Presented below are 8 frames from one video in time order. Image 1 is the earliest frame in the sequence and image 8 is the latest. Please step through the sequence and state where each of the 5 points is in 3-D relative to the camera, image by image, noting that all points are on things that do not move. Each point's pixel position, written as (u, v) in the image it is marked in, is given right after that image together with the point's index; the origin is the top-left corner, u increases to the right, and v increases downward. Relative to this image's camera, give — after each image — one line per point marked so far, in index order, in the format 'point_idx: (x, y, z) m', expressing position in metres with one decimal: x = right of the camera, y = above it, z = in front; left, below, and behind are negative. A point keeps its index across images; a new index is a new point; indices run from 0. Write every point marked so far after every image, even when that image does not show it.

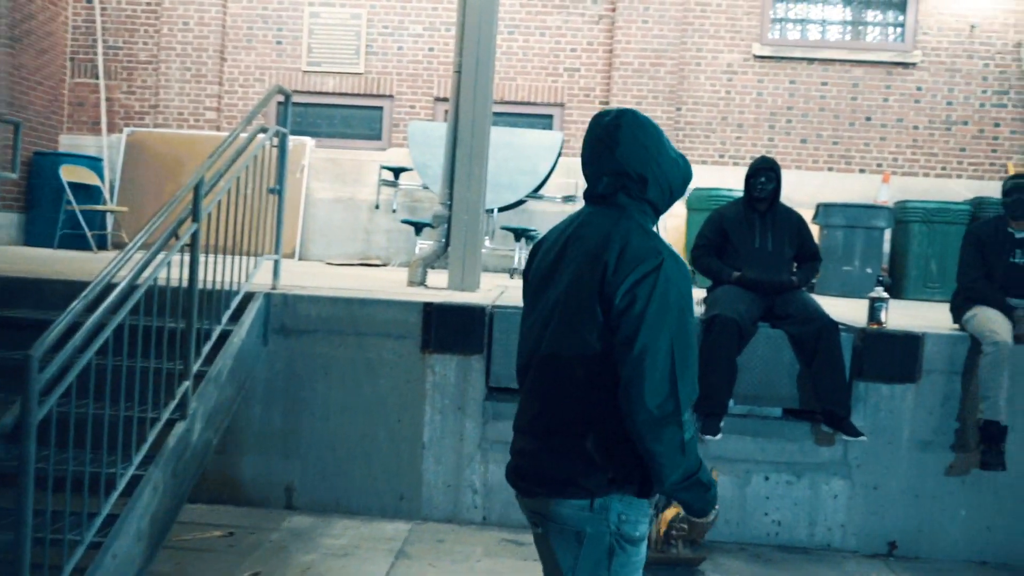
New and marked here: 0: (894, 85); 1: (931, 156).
0: (+4.3, +2.3, +9.2) m
1: (+4.7, +1.5, +9.2) m
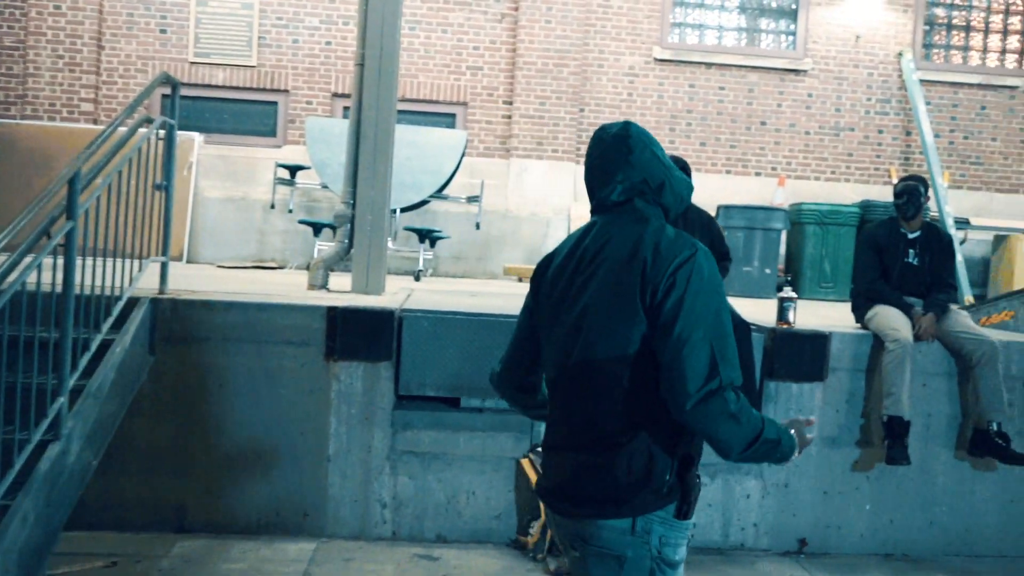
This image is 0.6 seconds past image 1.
0: (+3.2, +2.3, +9.5) m
1: (+3.6, +1.5, +9.6) m
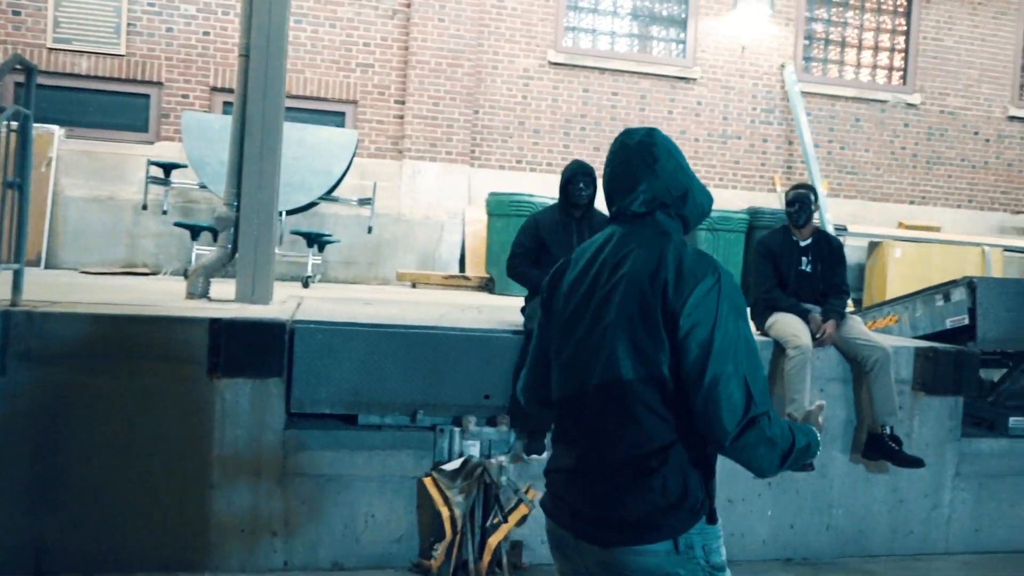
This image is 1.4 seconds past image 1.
0: (+1.9, +2.2, +9.6) m
1: (+2.3, +1.4, +9.7) m
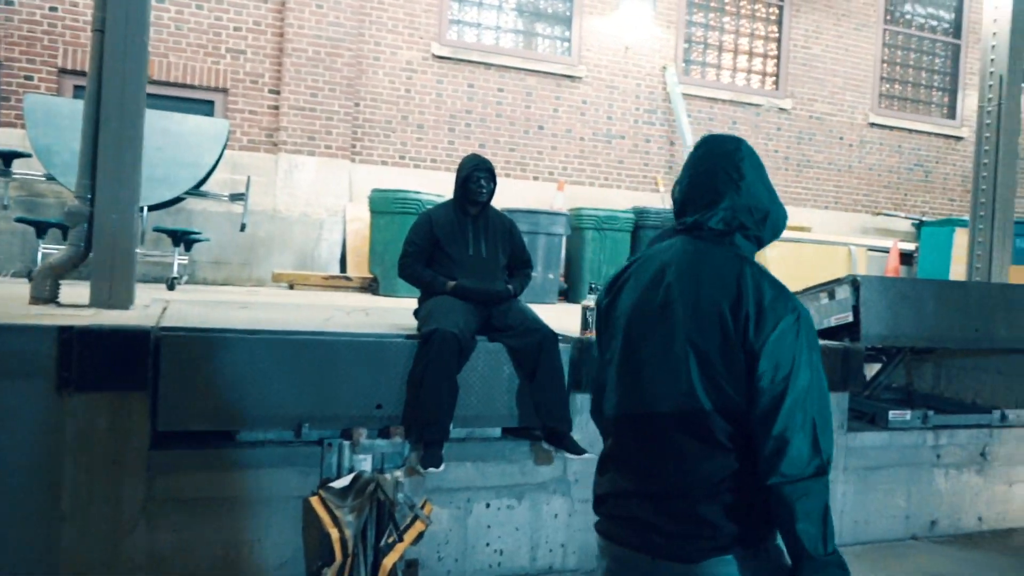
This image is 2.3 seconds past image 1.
0: (+0.6, +2.2, +9.5) m
1: (+1.0, +1.4, +9.7) m
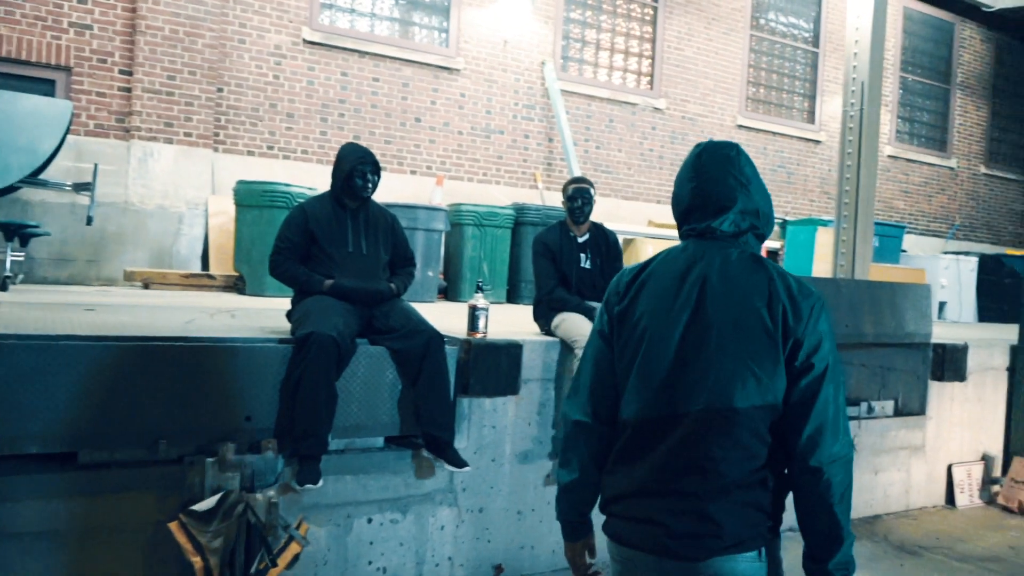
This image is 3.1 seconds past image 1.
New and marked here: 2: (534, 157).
0: (-0.8, +2.2, +9.3) m
1: (-0.4, +1.5, +9.5) m
2: (+0.3, +1.6, +10.0) m
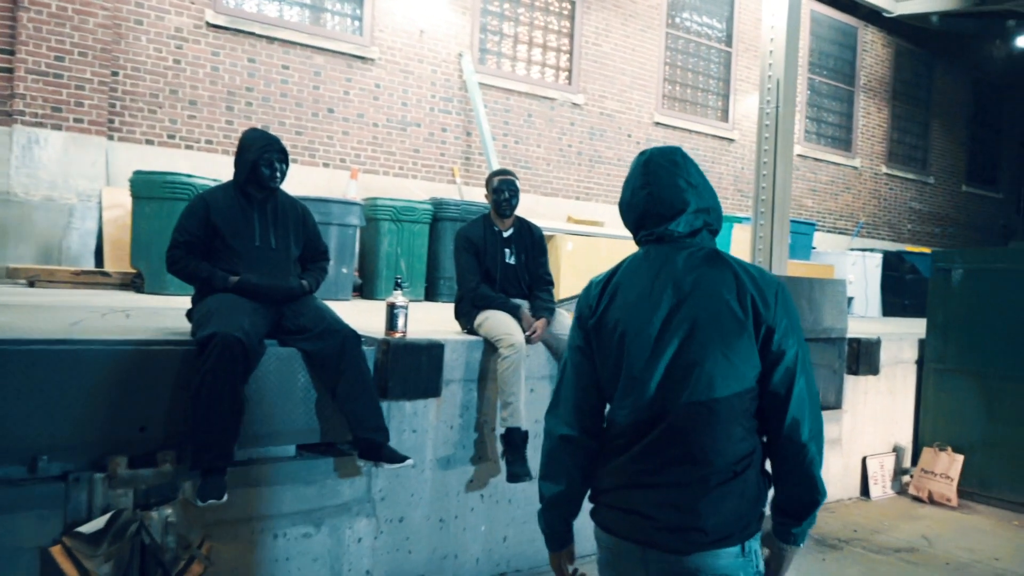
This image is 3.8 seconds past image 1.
0: (-1.7, +2.3, +8.9) m
1: (-1.4, +1.5, +9.2) m
2: (-0.7, +1.6, +9.7) m
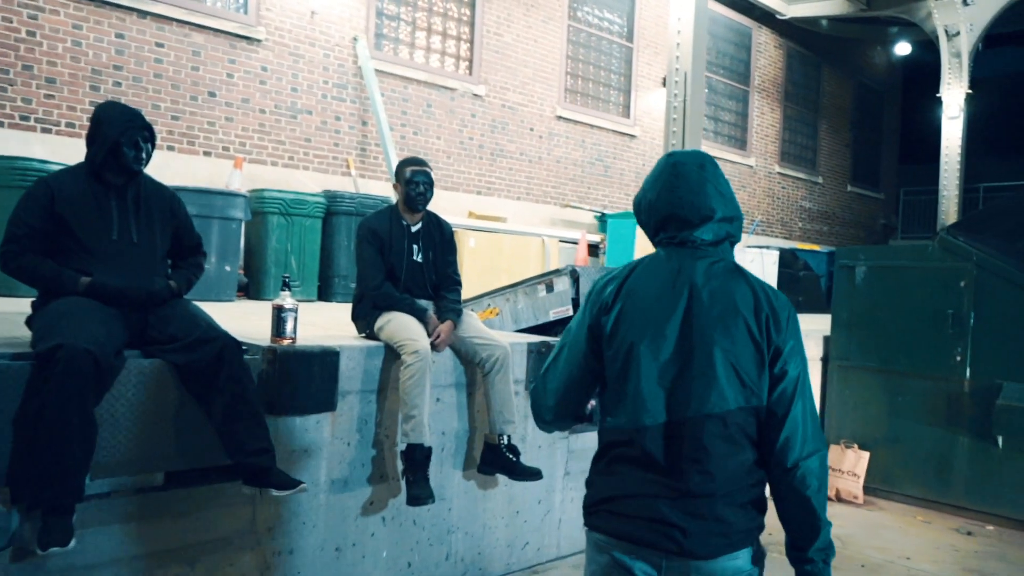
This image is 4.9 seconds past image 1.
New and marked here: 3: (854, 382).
0: (-2.7, +2.3, +8.2) m
1: (-2.4, +1.5, +8.6) m
2: (-1.8, +1.6, +9.1) m
3: (+2.9, -0.8, +7.1) m
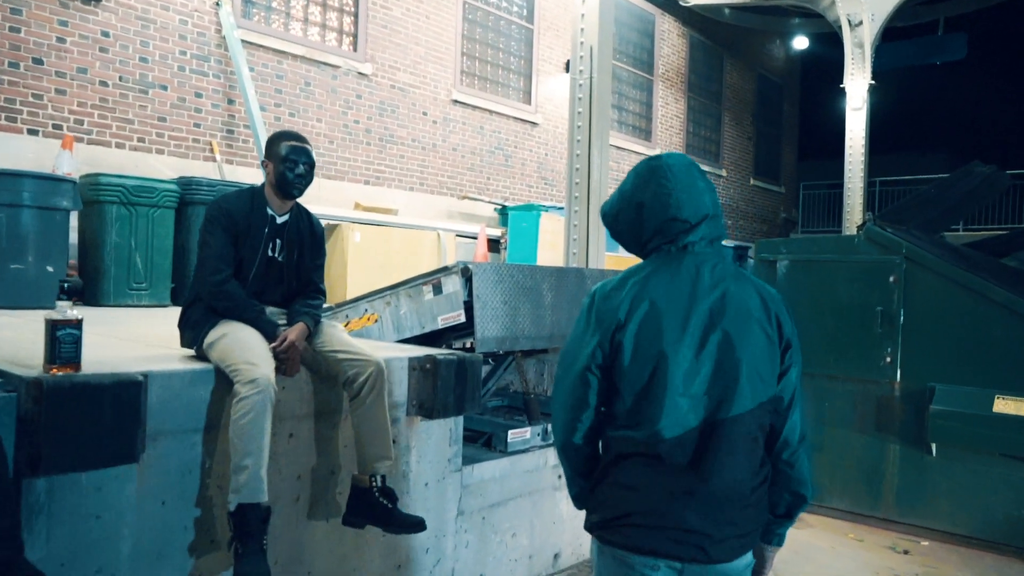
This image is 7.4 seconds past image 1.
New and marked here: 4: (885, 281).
0: (-3.7, +2.2, +7.0) m
1: (-3.4, +1.5, +7.3) m
2: (-2.9, +1.6, +8.0) m
3: (+2.1, -0.8, +6.5) m
4: (+2.7, +0.1, +5.9) m
